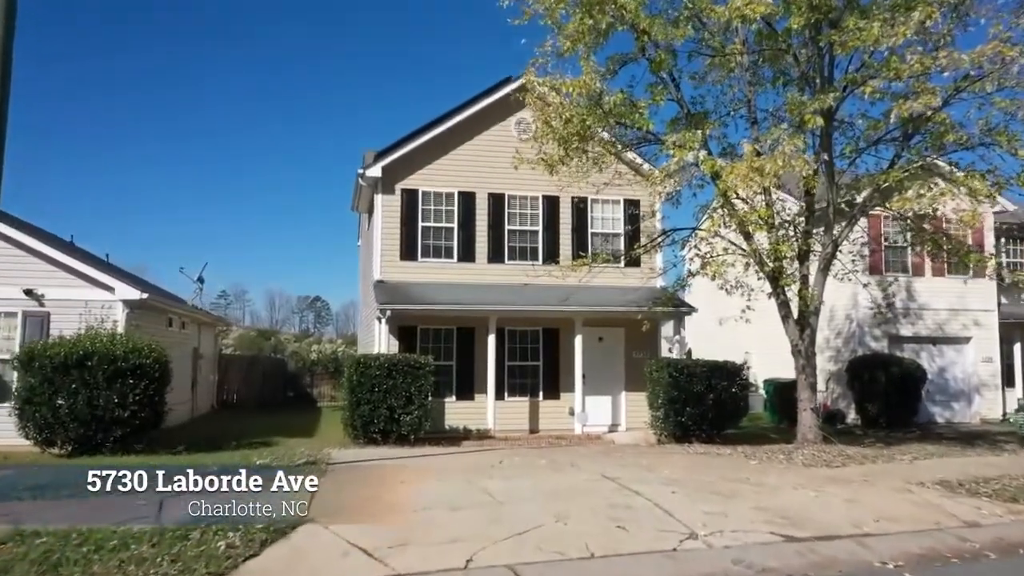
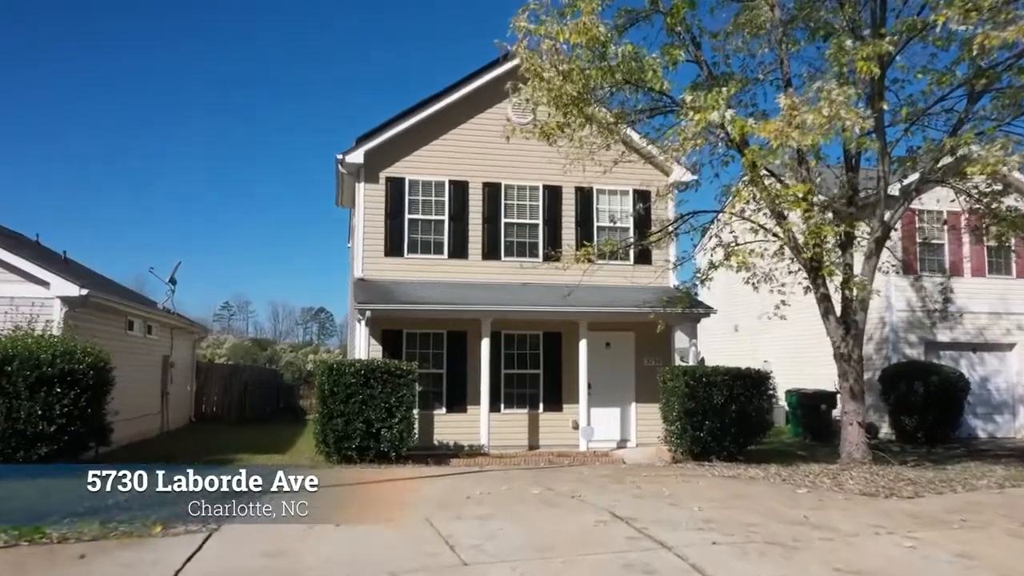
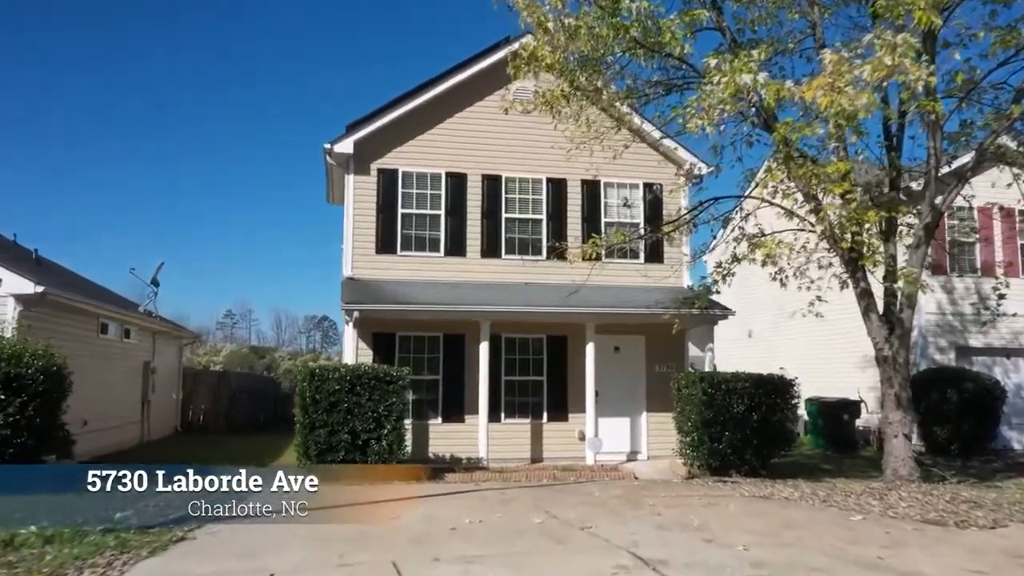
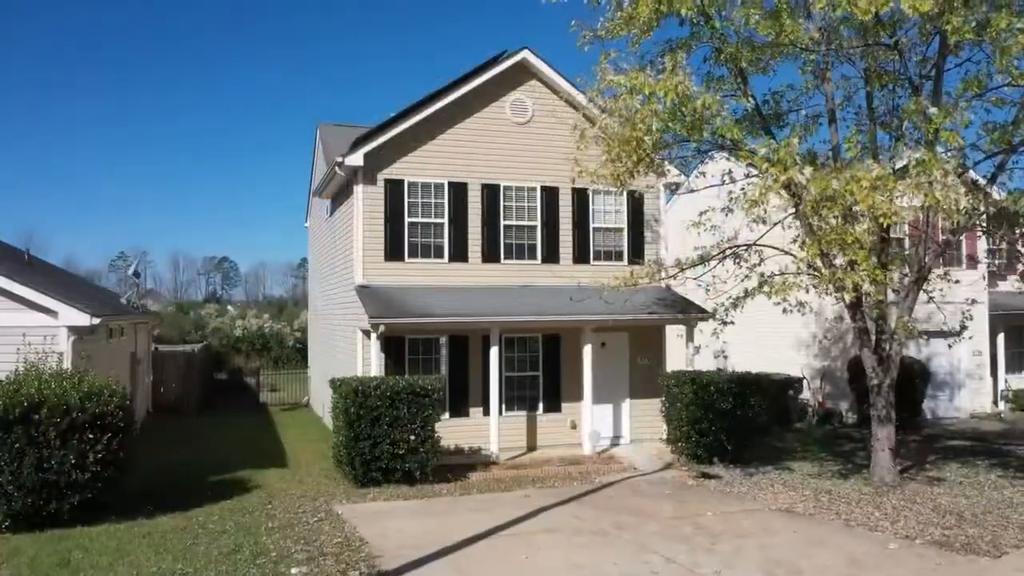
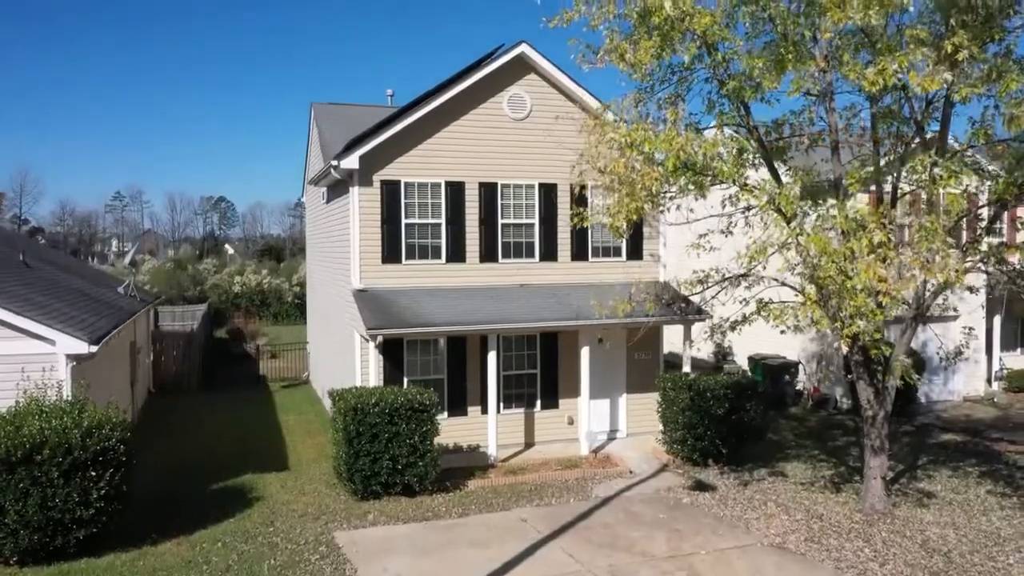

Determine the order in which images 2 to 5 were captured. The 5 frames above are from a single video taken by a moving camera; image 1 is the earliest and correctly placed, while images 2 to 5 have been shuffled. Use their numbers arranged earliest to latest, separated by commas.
2, 3, 4, 5
